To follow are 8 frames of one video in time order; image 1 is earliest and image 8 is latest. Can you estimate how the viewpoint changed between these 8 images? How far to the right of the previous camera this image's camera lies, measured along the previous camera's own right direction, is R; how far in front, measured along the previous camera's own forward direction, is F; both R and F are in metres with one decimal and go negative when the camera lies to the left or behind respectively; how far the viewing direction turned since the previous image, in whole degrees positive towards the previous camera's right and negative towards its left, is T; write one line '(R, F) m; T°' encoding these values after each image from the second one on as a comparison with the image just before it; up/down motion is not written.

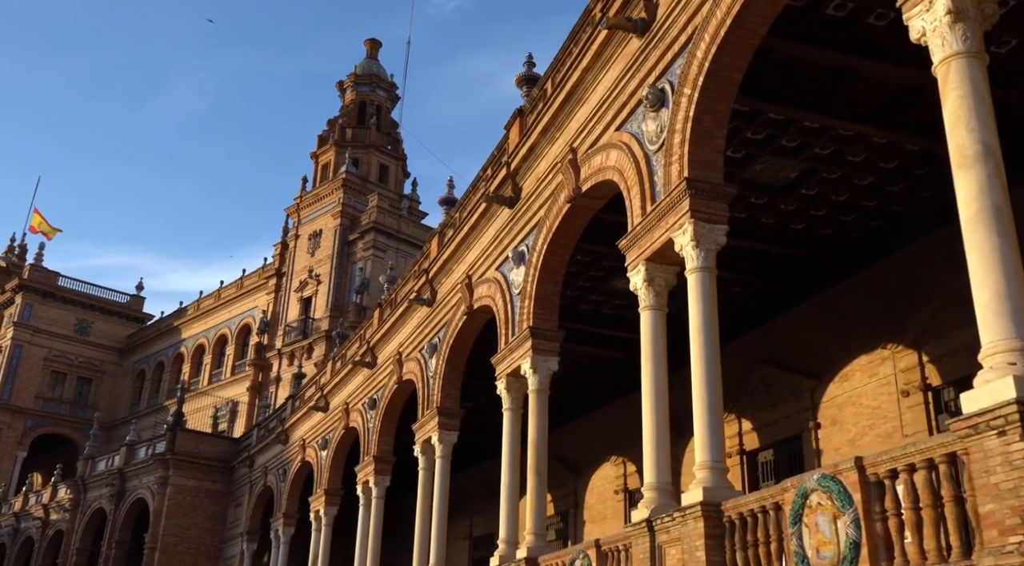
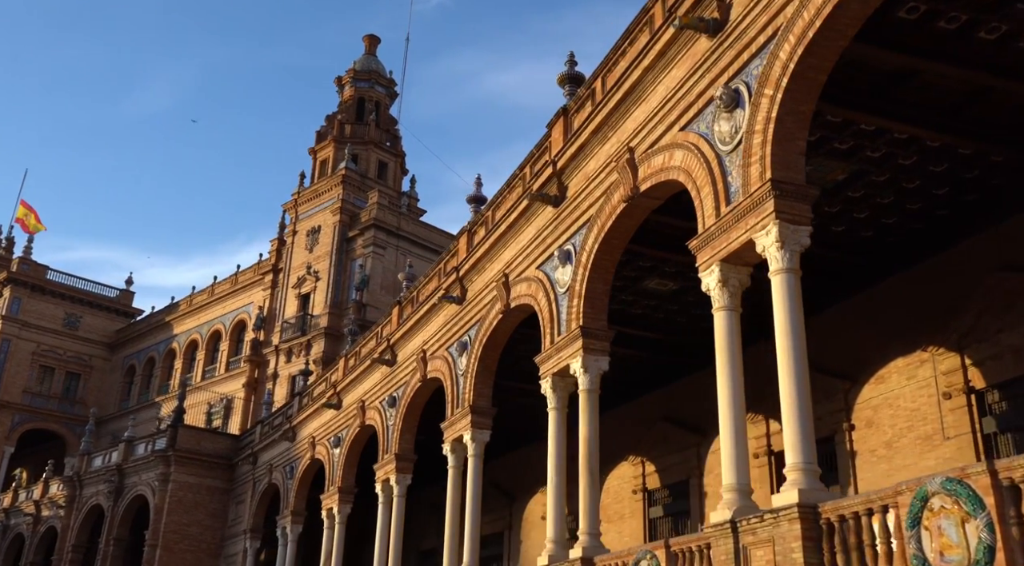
(-0.8, 0.0) m; +1°
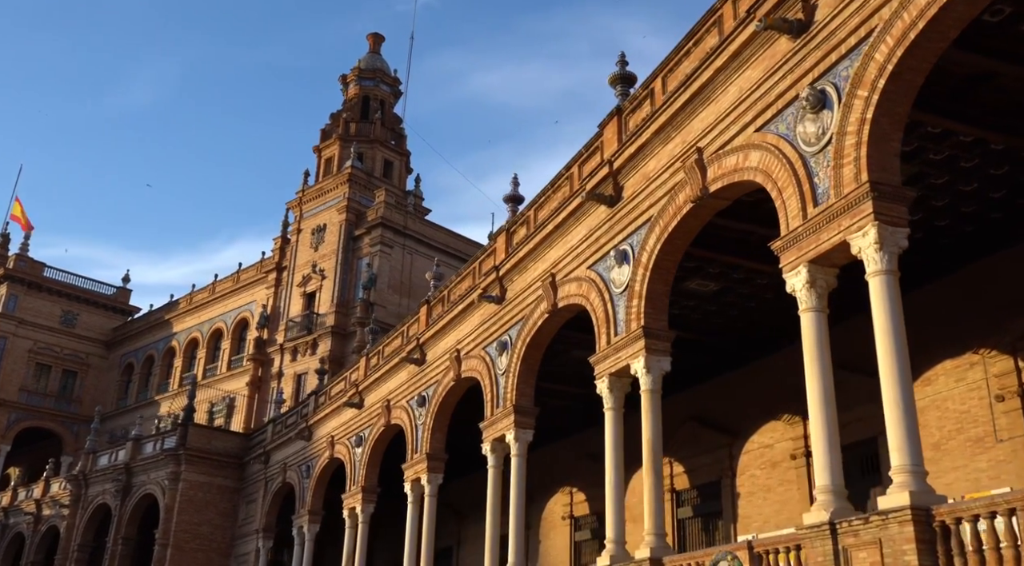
(-0.9, 0.0) m; +1°
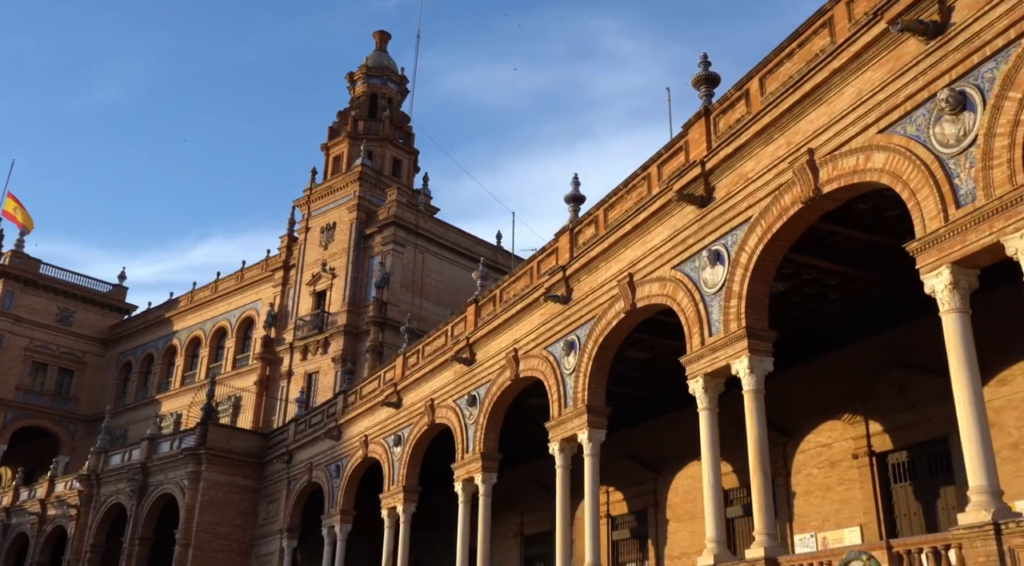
(-1.4, +0.1) m; +1°
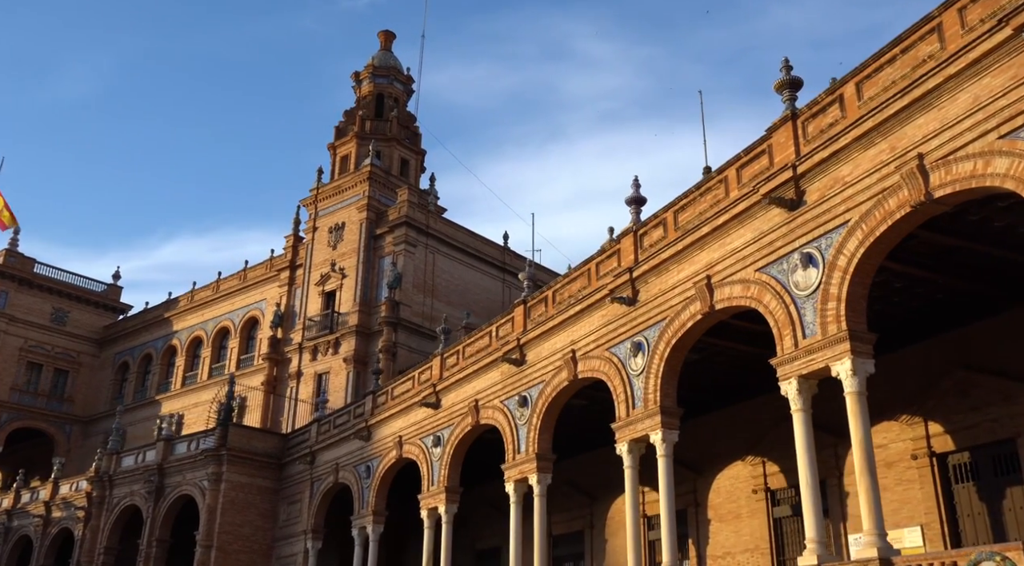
(-1.5, 0.0) m; +1°
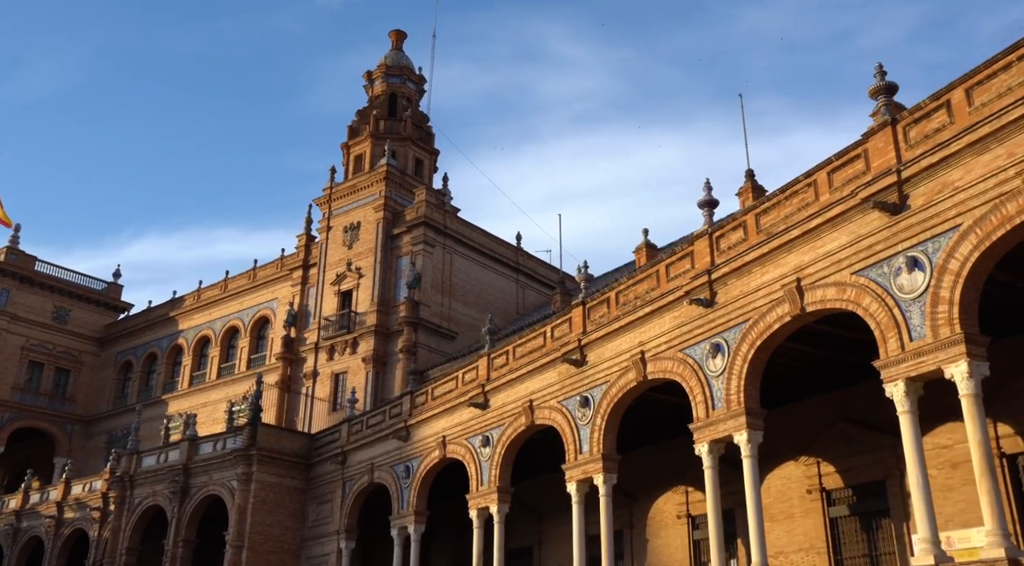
(-1.7, -0.1) m; +1°
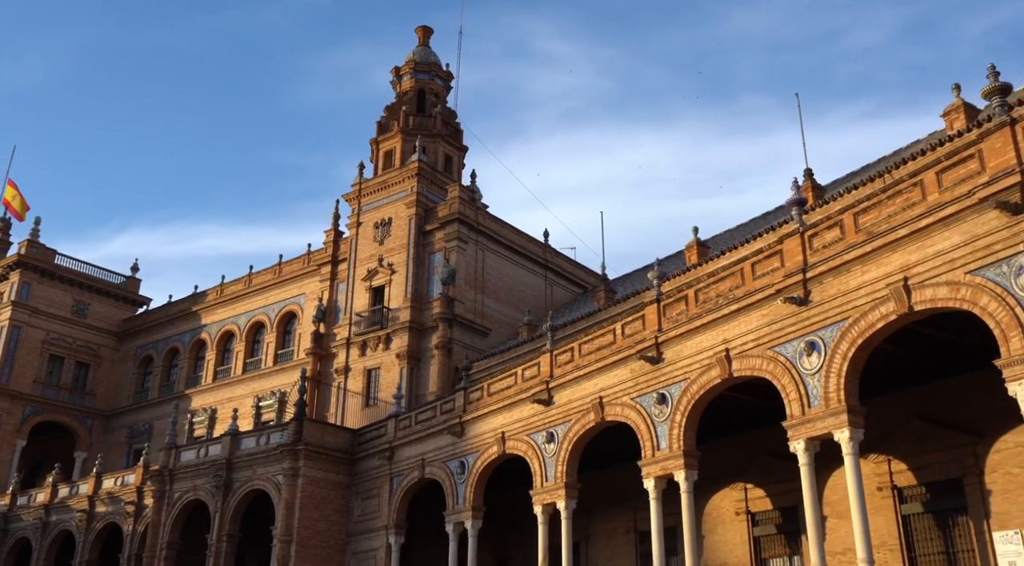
(-1.7, -0.1) m; 0°
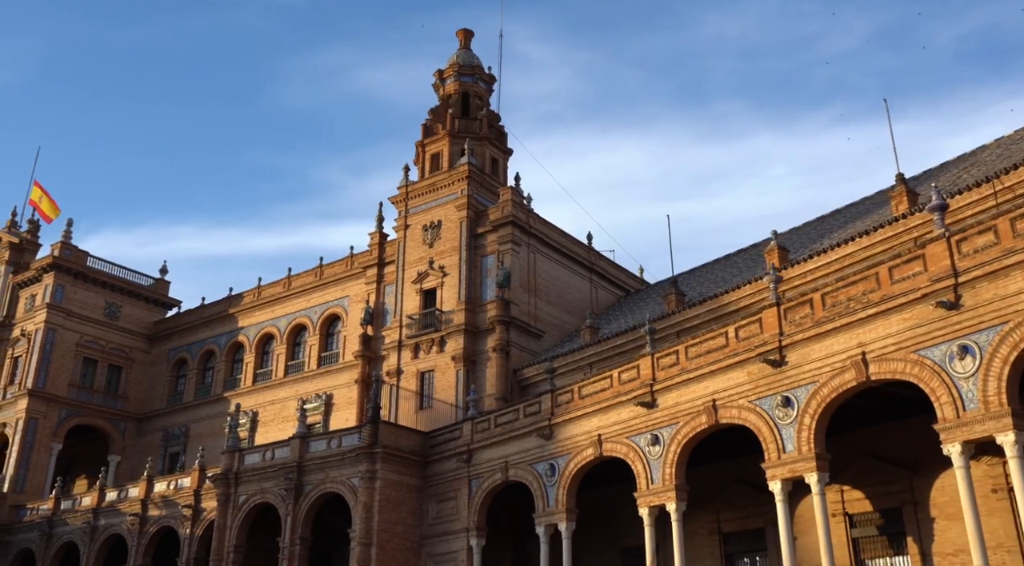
(-2.8, -0.1) m; +1°
